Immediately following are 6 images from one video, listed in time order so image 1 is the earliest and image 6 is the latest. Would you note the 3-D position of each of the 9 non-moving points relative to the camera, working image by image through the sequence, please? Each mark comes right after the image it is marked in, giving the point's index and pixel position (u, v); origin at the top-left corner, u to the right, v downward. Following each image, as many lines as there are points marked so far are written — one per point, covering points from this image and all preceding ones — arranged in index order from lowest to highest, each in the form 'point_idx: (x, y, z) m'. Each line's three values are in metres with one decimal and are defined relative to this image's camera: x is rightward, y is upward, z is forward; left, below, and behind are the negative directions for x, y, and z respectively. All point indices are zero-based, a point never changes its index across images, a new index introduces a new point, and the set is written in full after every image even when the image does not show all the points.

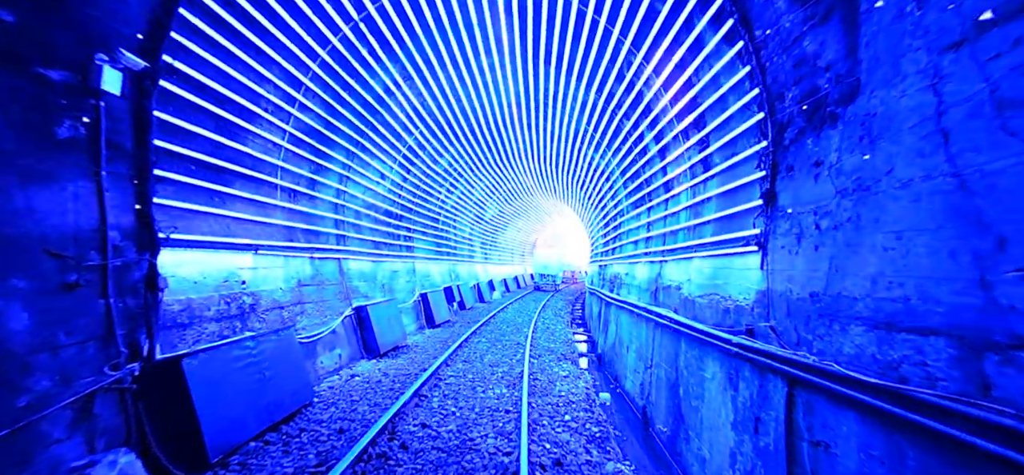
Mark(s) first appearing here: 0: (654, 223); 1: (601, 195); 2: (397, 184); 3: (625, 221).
0: (+2.4, +0.2, +5.3) m
1: (+2.7, +1.3, +9.6) m
2: (-2.9, +1.3, +7.7) m
3: (+2.7, +0.3, +7.4) m
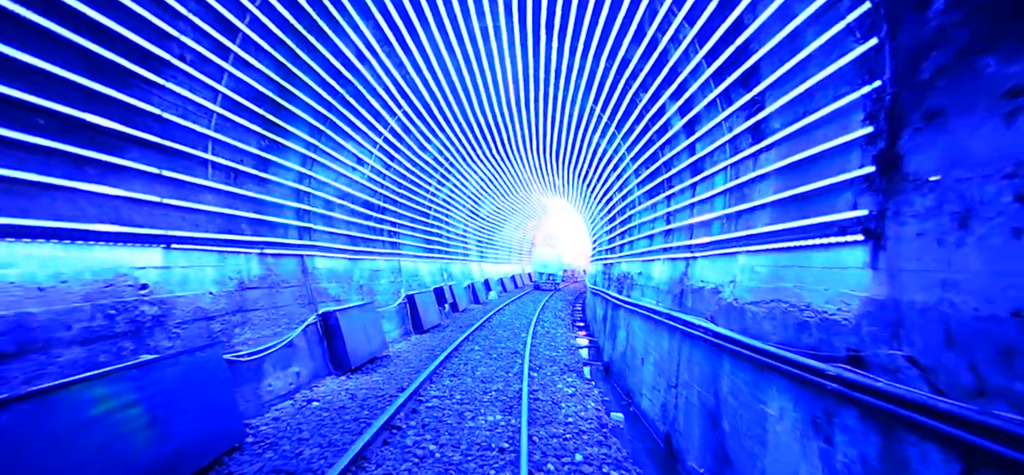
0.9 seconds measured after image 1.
0: (+2.4, +0.3, +4.5) m
1: (+2.6, +1.4, +8.8) m
2: (-2.9, +1.4, +6.9) m
3: (+2.6, +0.5, +6.6) m
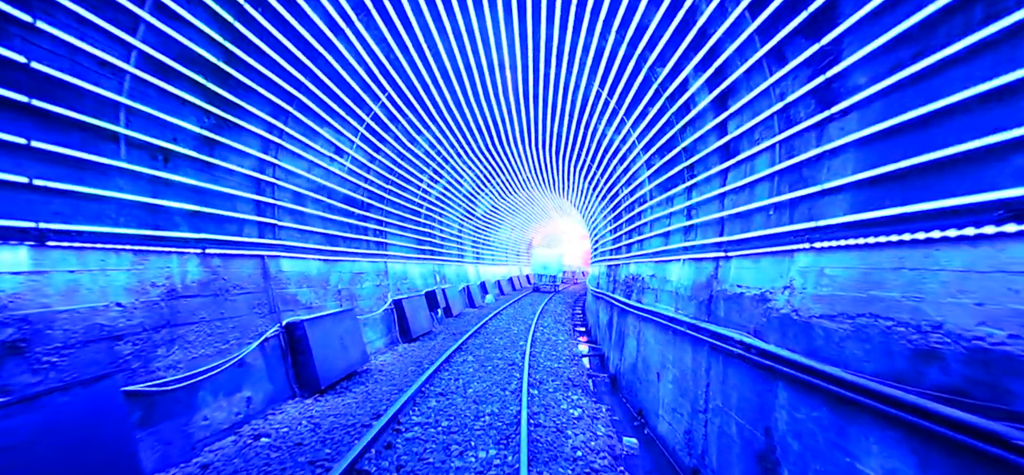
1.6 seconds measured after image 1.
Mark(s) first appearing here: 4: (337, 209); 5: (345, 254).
0: (+2.3, +0.3, +3.9) m
1: (+2.6, +1.4, +8.2) m
2: (-3.0, +1.5, +6.2) m
3: (+2.6, +0.5, +6.0) m
4: (-3.2, +0.5, +5.9) m
5: (-3.3, -0.4, +6.3) m
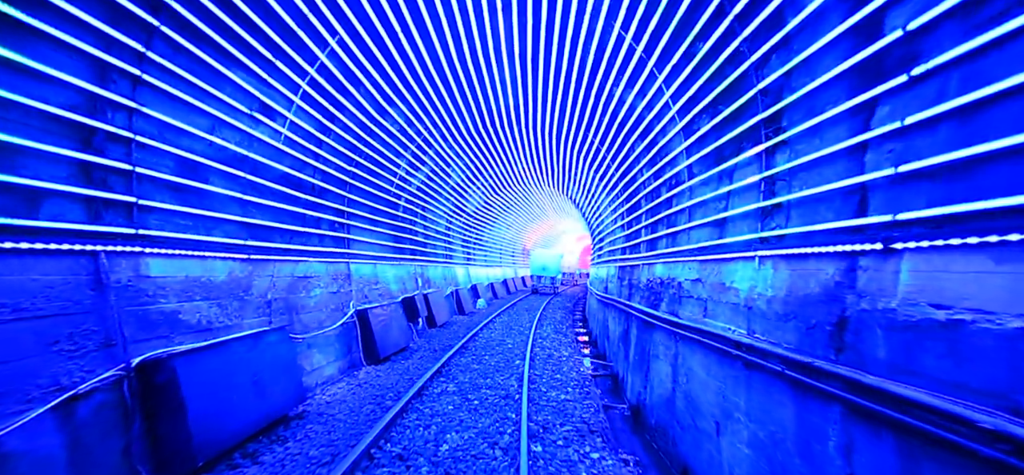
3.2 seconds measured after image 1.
0: (+2.3, +0.5, +2.5) m
1: (+2.4, +1.5, +6.7) m
2: (-3.1, +1.6, +4.7) m
3: (+2.5, +0.6, +4.6) m
4: (-3.3, +0.6, +4.4) m
5: (-3.4, -0.3, +4.8) m
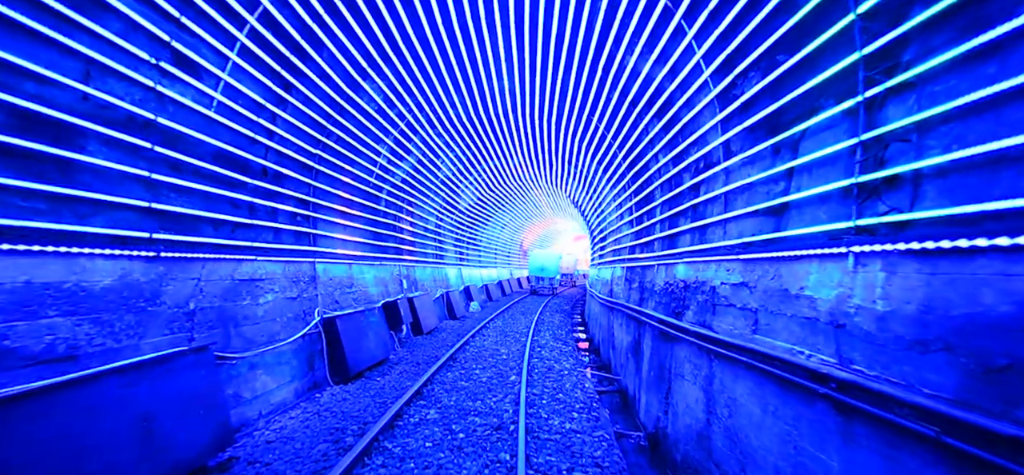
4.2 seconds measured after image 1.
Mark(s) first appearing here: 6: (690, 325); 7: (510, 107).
0: (+2.2, +0.5, +1.6) m
1: (+2.3, +1.6, +5.8) m
2: (-3.2, +1.6, +3.7) m
3: (+2.4, +0.7, +3.7) m
4: (-3.4, +0.7, +3.4) m
5: (-3.5, -0.2, +3.8) m
6: (+2.3, -1.1, +4.3) m
7: (0.0, +2.9, +7.2) m
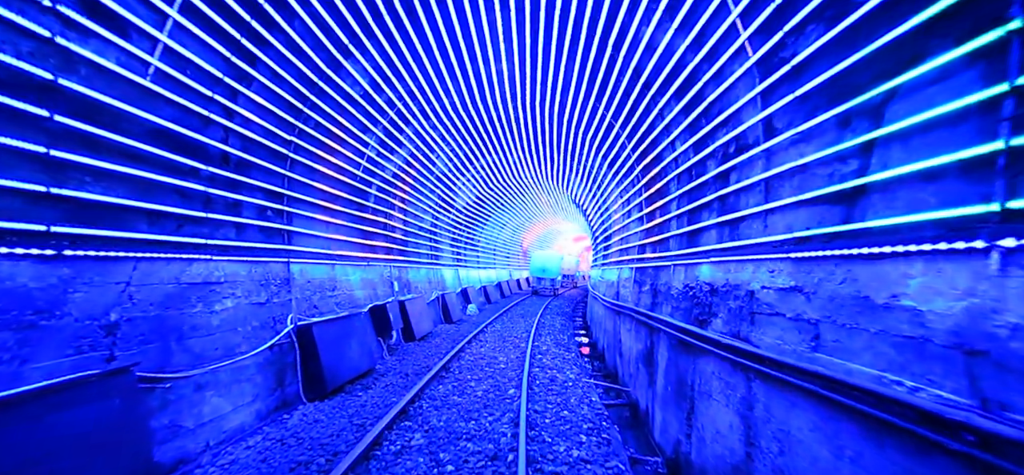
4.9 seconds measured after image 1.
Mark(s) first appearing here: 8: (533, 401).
0: (+2.2, +0.6, +0.9) m
1: (+2.3, +1.6, +5.2) m
2: (-3.2, +1.7, +3.1) m
3: (+2.4, +0.7, +3.0) m
4: (-3.4, +0.8, +2.7) m
5: (-3.5, -0.1, +3.2) m
6: (+2.3, -1.1, +3.6) m
7: (-0.1, +2.9, +6.5) m
8: (+0.4, -2.6, +5.2) m
